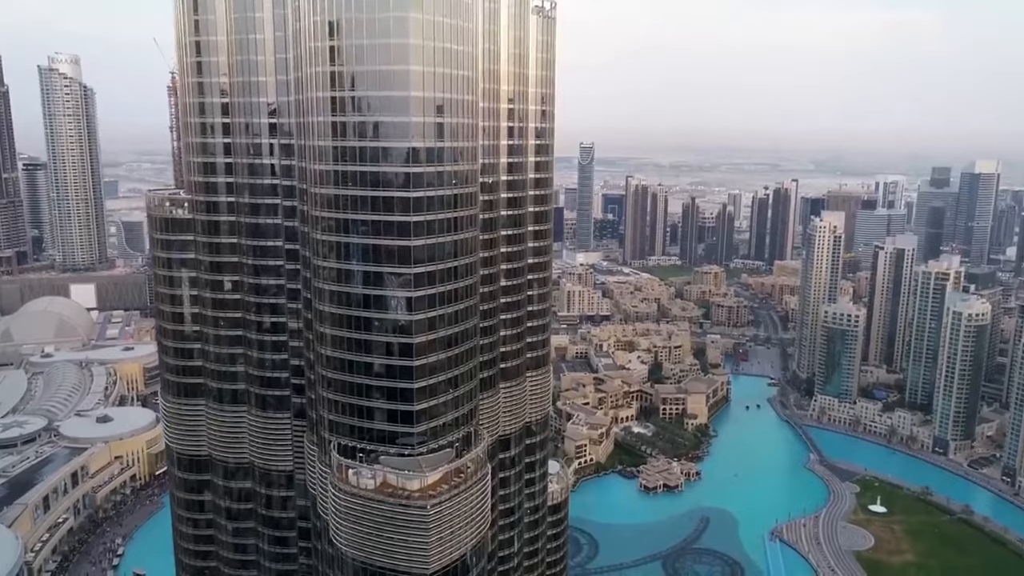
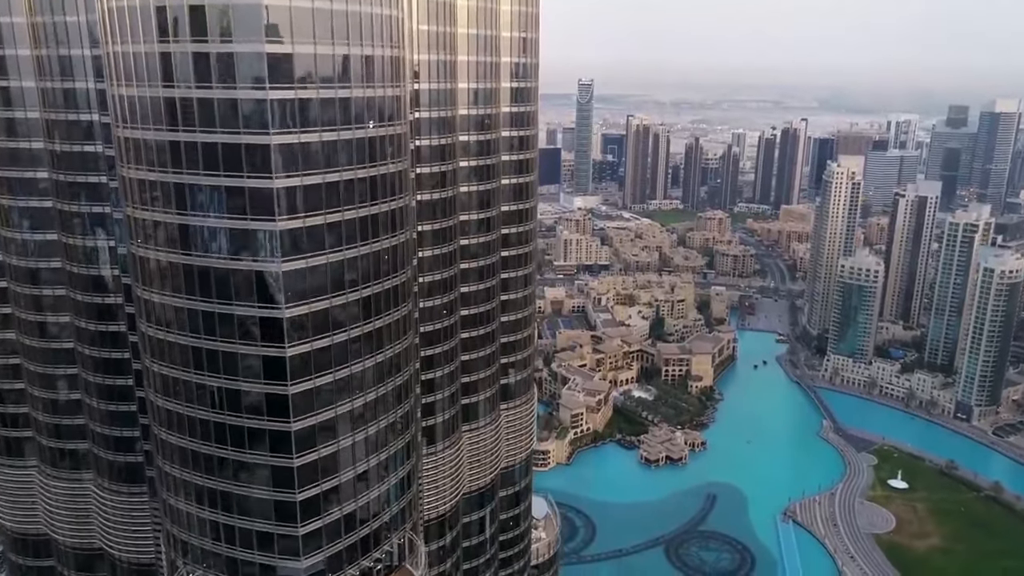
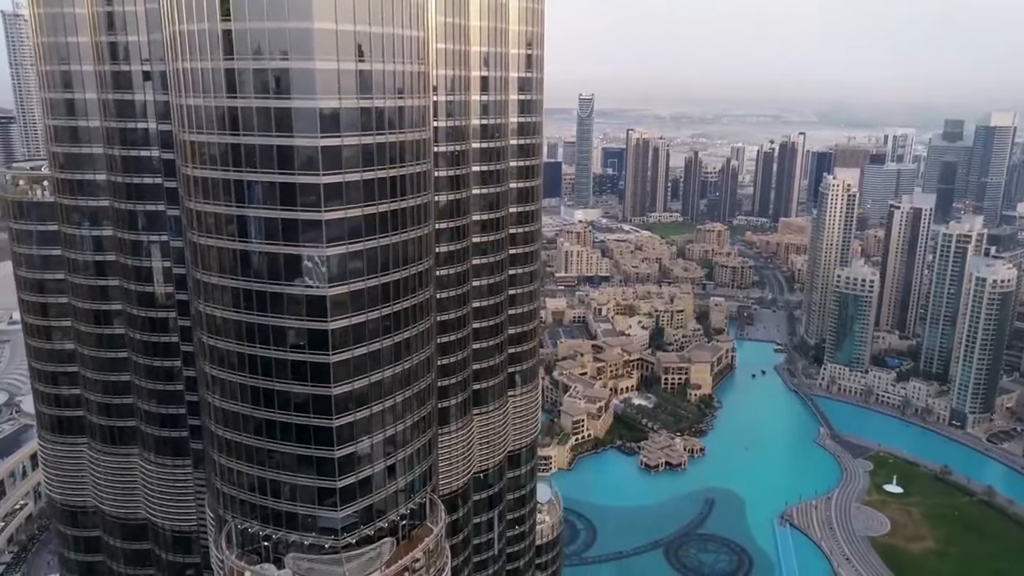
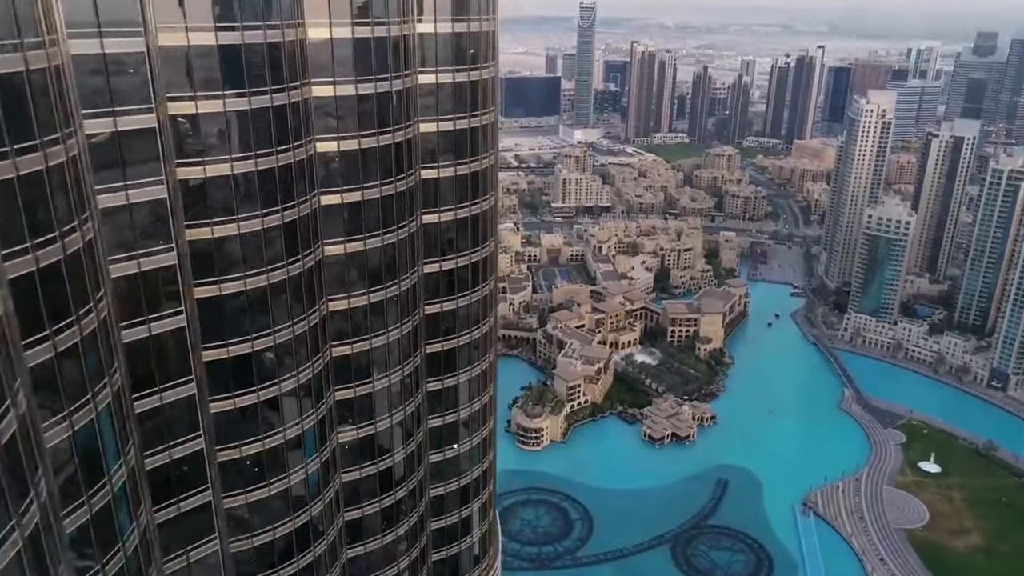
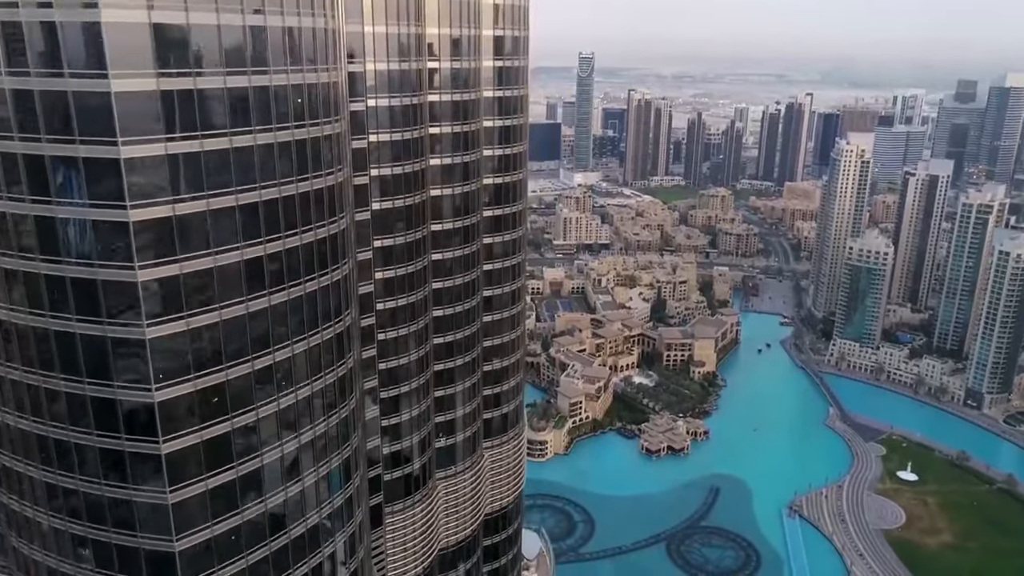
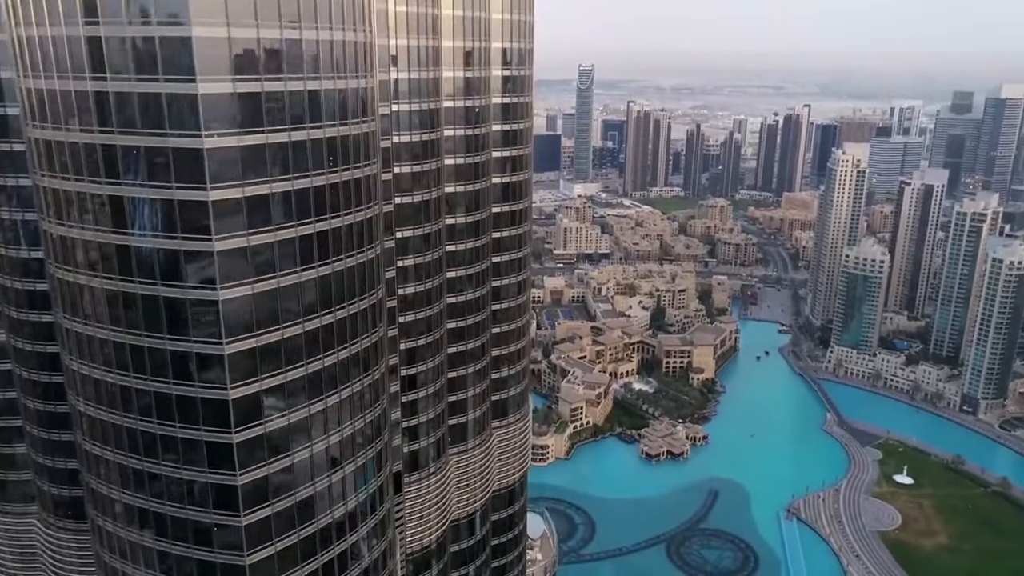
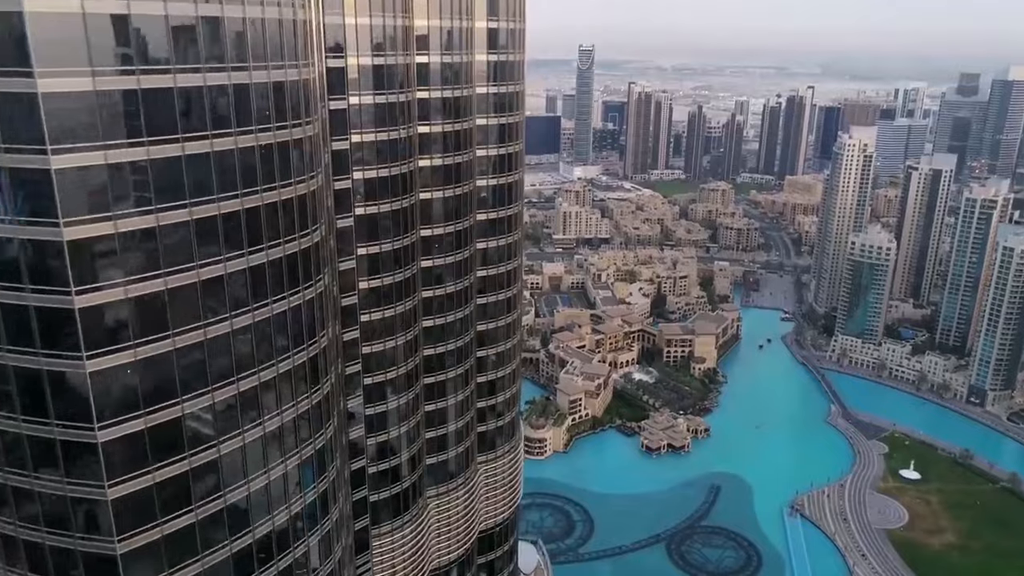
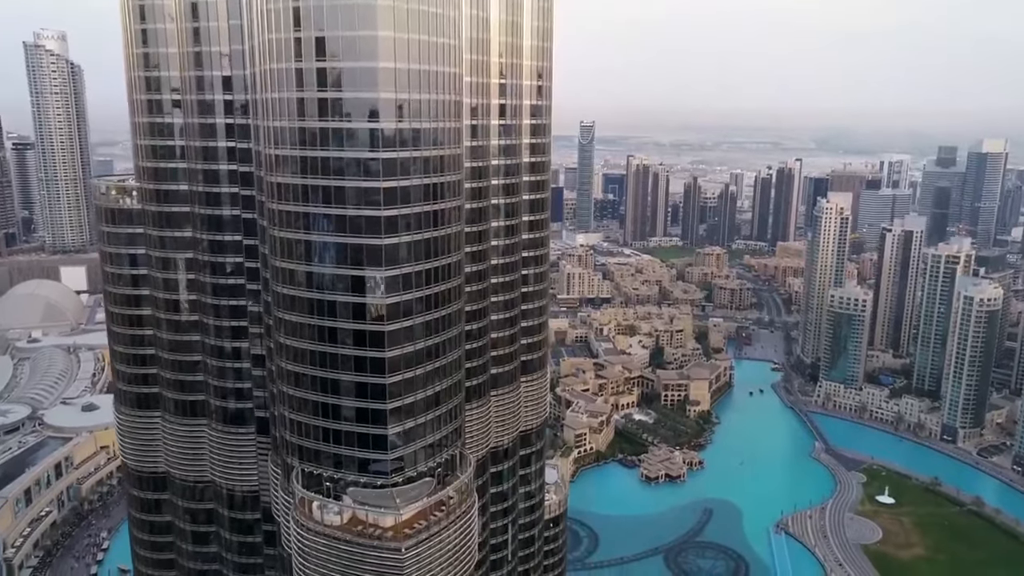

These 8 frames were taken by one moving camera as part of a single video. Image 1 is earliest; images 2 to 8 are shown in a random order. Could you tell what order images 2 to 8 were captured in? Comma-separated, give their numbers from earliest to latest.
8, 3, 2, 6, 5, 7, 4
